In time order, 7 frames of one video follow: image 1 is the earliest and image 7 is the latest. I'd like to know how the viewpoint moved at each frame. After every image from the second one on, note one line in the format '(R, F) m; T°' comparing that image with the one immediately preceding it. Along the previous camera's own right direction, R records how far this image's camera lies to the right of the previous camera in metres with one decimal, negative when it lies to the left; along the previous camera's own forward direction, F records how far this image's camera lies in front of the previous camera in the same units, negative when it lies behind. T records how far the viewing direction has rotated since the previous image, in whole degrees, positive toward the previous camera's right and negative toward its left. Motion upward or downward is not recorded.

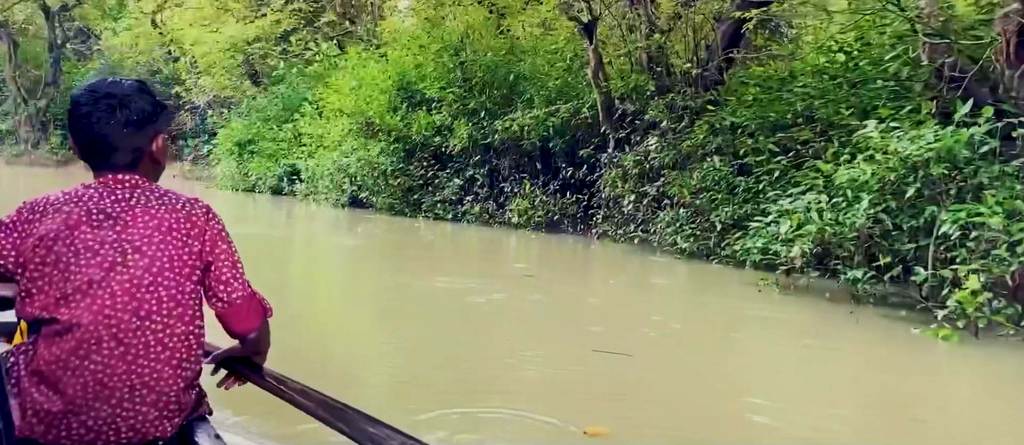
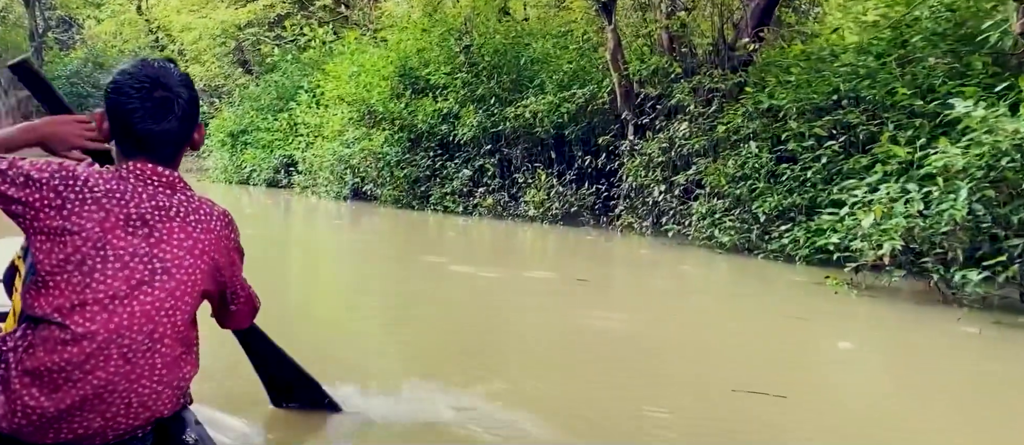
(-0.3, +0.6) m; +1°
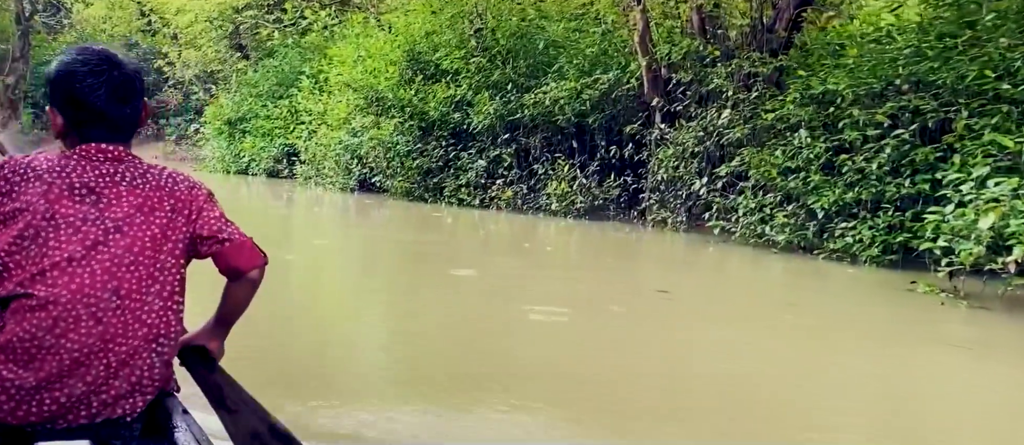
(-0.3, +0.6) m; +1°
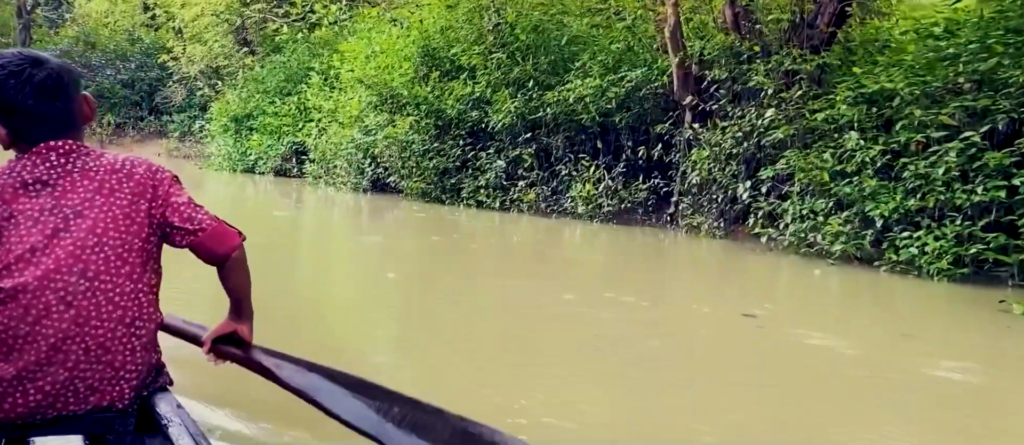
(-0.2, +0.5) m; 0°
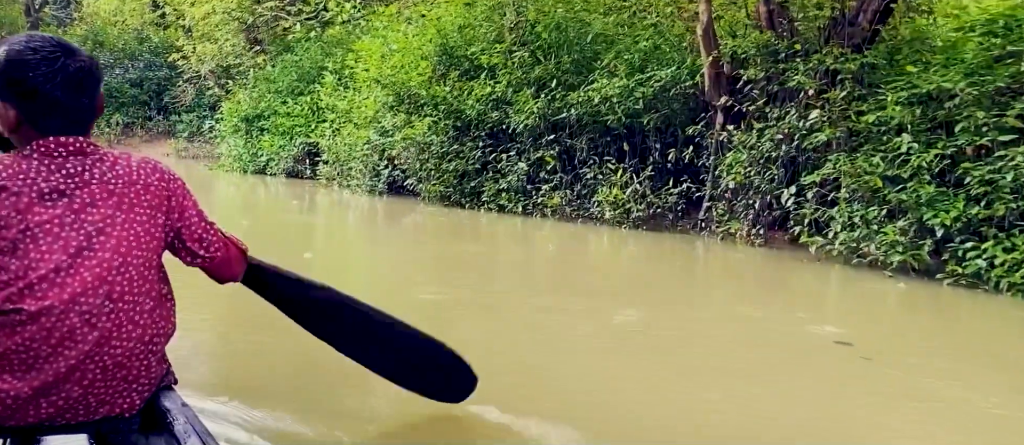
(-0.2, +0.4) m; 0°
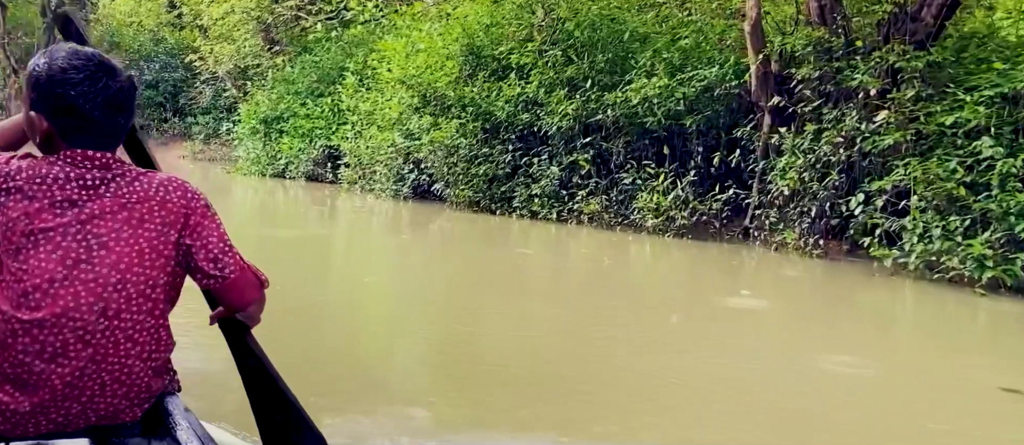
(-0.2, +0.5) m; -1°
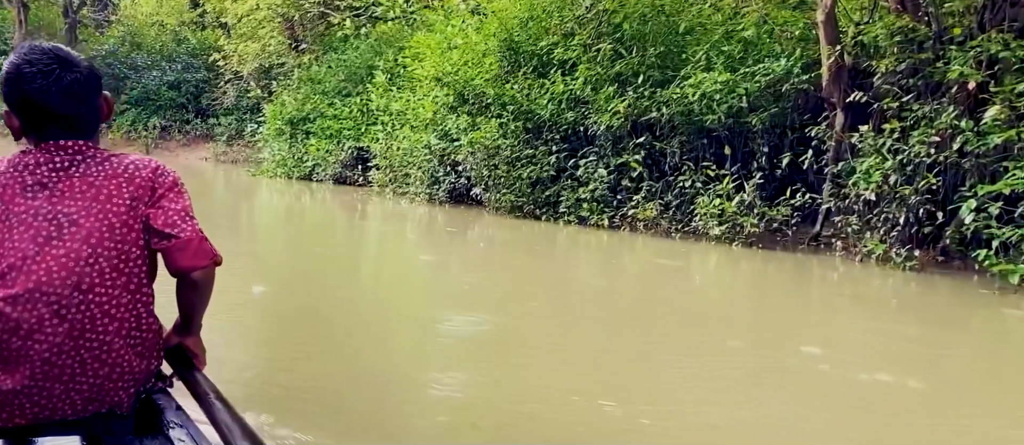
(-0.2, +0.7) m; -1°
